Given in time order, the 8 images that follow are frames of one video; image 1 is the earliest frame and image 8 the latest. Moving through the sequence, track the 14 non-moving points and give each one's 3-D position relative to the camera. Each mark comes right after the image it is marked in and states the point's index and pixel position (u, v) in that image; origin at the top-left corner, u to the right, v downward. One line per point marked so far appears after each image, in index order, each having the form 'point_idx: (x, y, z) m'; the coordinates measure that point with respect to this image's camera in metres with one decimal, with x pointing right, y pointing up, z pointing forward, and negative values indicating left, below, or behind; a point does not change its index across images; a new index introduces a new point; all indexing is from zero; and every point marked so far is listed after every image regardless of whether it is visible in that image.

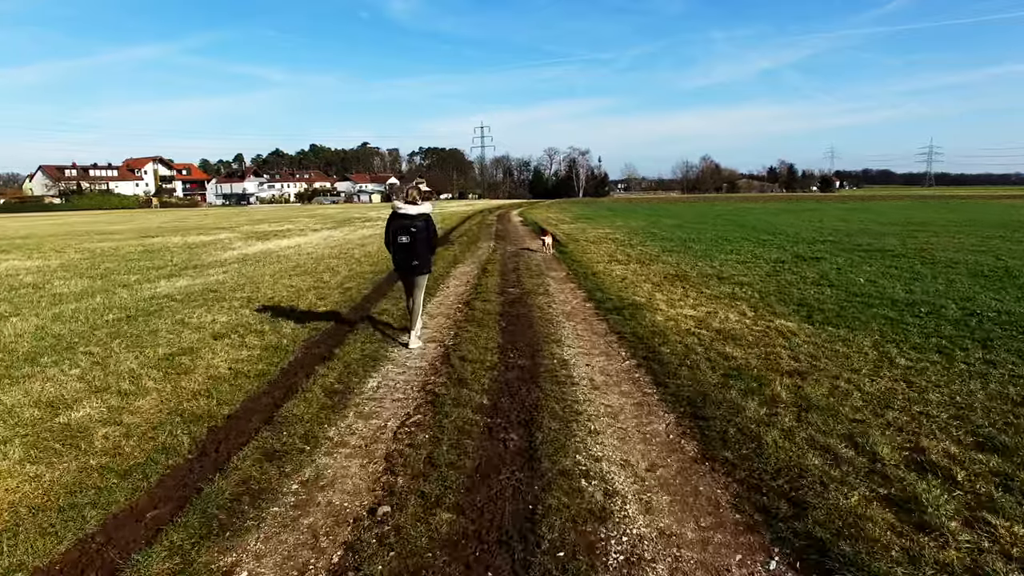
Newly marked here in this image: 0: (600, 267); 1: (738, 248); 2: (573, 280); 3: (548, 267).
0: (+1.6, +0.4, +15.0) m
1: (+5.4, +0.9, +19.1) m
2: (+1.0, +0.1, +13.1) m
3: (+0.7, +0.4, +15.5) m
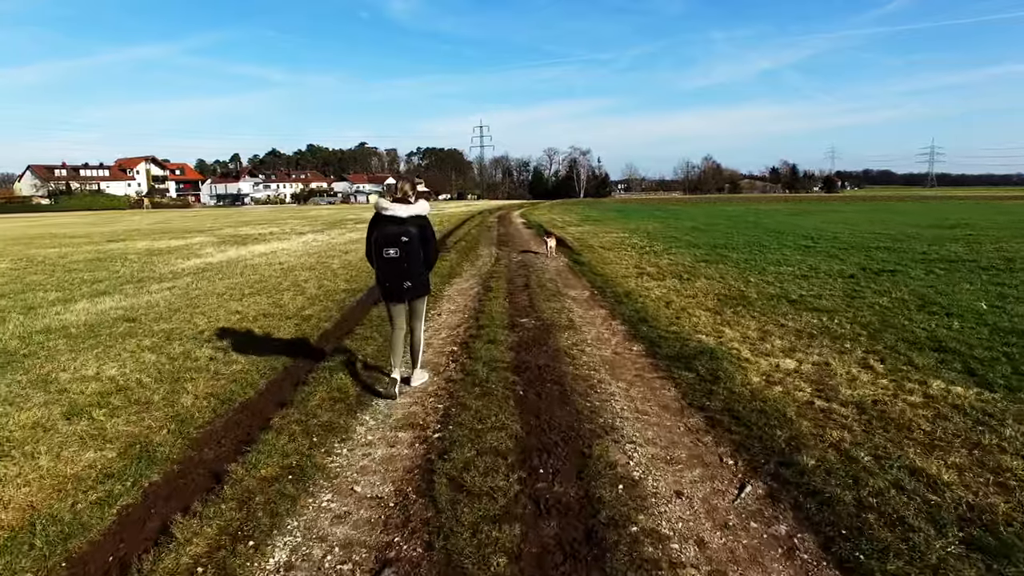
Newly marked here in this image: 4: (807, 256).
0: (+1.8, +0.1, +12.2) m
1: (+5.5, +0.6, +16.3) m
2: (+1.1, -0.2, +10.3) m
3: (+0.8, +0.1, +12.7) m
4: (+6.2, +0.6, +16.7) m
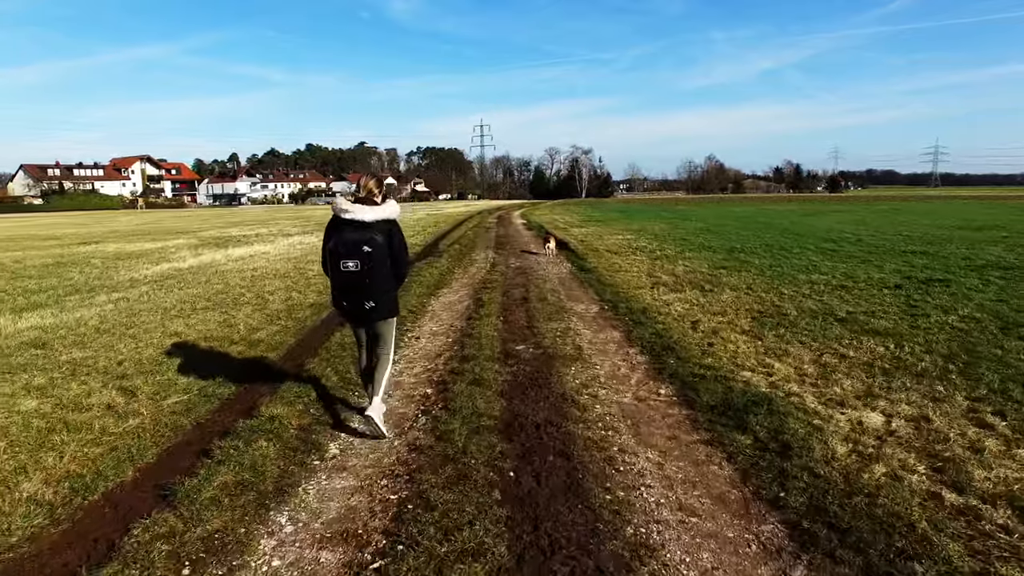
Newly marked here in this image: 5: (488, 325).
0: (+1.7, -0.1, +10.5) m
1: (+5.5, +0.4, +14.7) m
2: (+1.1, -0.4, +8.6) m
3: (+0.8, -0.1, +11.1) m
4: (+6.1, +0.5, +15.1) m
5: (-0.2, -0.4, +8.1) m
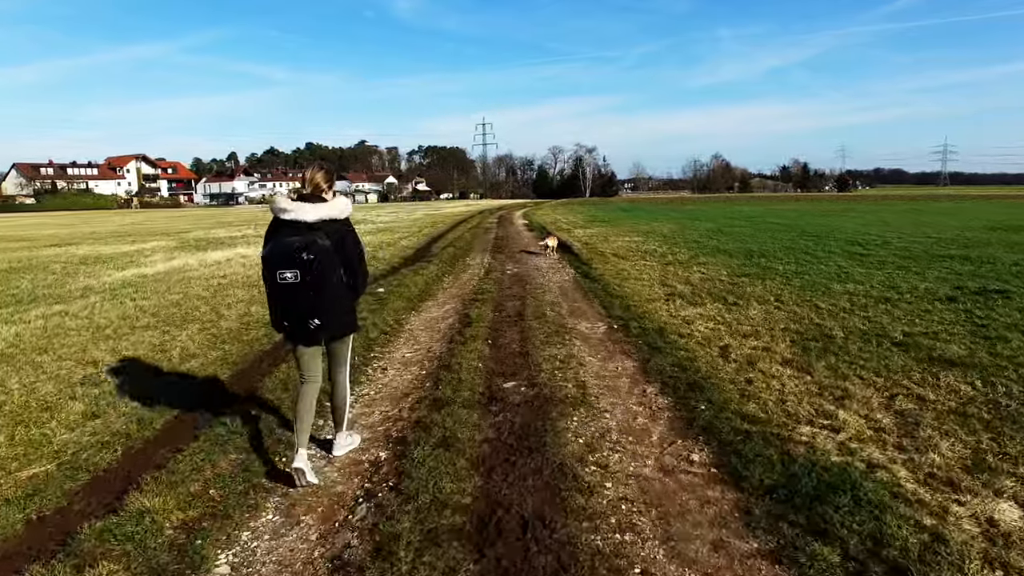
0: (+1.6, -0.2, +9.1) m
1: (+5.4, +0.3, +13.3) m
2: (+1.0, -0.5, +7.2) m
3: (+0.7, -0.2, +9.7) m
4: (+6.1, +0.3, +13.7) m
5: (-0.3, -0.5, +6.7) m
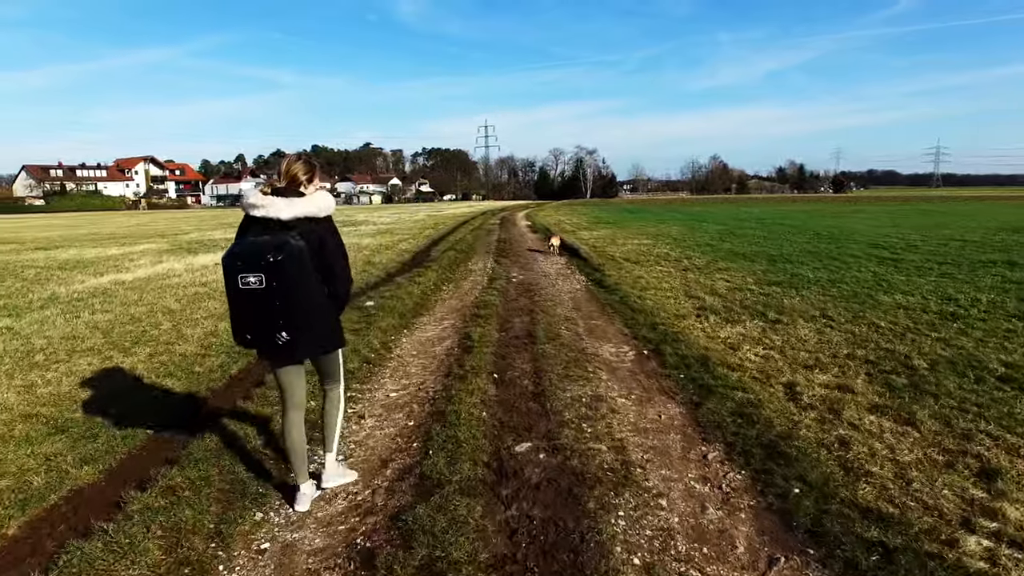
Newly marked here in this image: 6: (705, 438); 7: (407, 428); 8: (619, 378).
0: (+1.7, -0.4, +7.7) m
1: (+5.5, +0.1, +11.9) m
2: (+1.1, -0.7, +5.8) m
3: (+0.8, -0.4, +8.3) m
4: (+6.1, +0.2, +12.3) m
5: (-0.3, -0.7, +5.3) m
6: (+1.1, -0.8, +4.4) m
7: (-0.6, -0.8, +4.7) m
8: (+0.8, -0.7, +5.9) m
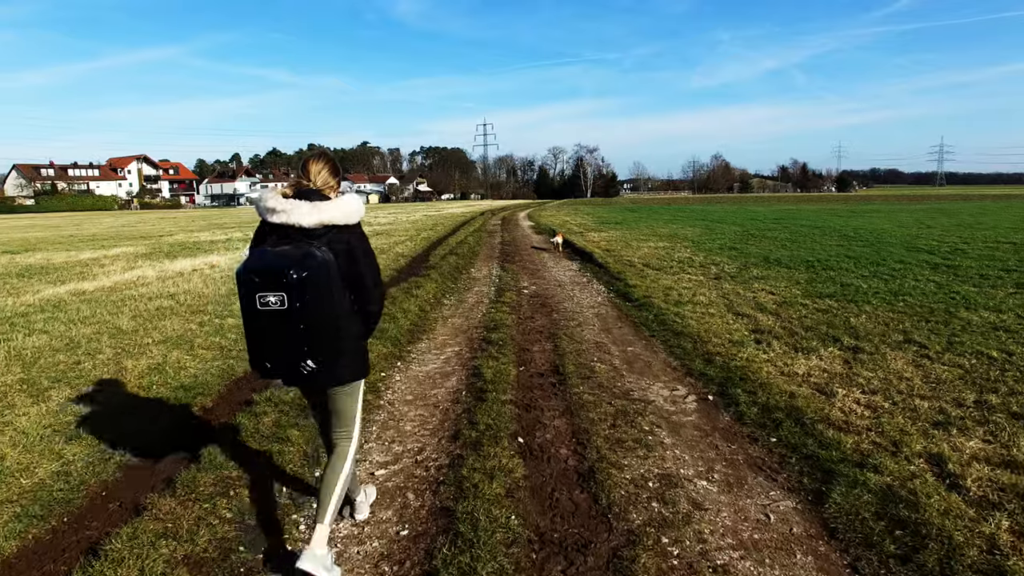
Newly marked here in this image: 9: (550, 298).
0: (+1.9, -0.6, +6.2) m
1: (+5.6, -0.1, +10.3) m
2: (+1.2, -0.8, +4.3) m
3: (+0.9, -0.6, +6.7) m
4: (+6.3, 0.0, +10.7) m
5: (-0.1, -0.9, +3.7) m
6: (+1.2, -1.0, +2.9) m
7: (-0.4, -1.0, +3.1) m
8: (+0.9, -0.8, +4.4) m
9: (+0.5, -0.1, +10.4) m
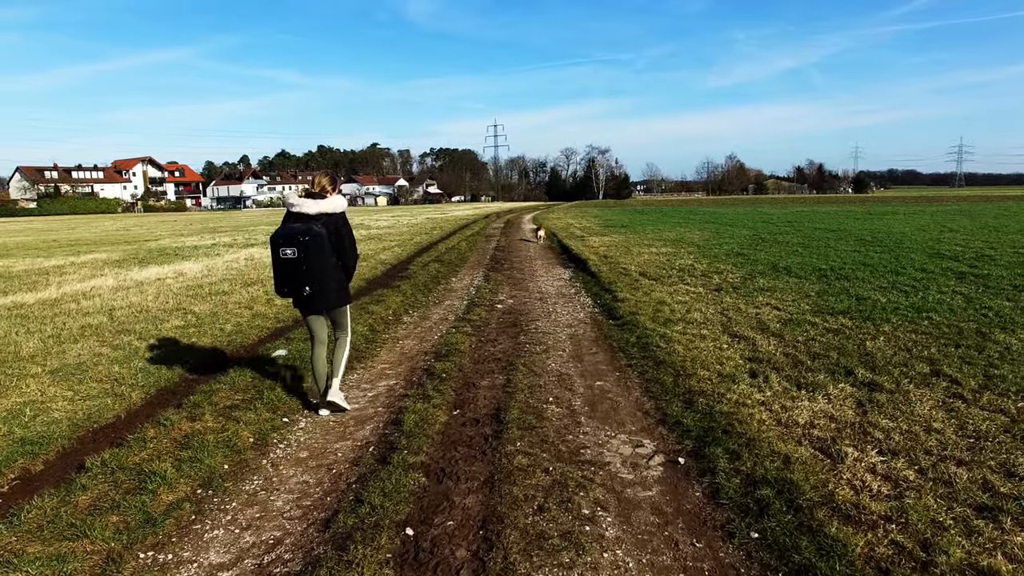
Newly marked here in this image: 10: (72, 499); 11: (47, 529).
0: (+1.5, -0.7, +5.0) m
1: (+5.3, -0.2, +9.1) m
2: (+0.8, -1.0, +3.1) m
3: (+0.5, -0.7, +5.6) m
4: (+6.0, -0.2, +9.5) m
5: (-0.6, -1.0, +2.6) m
6: (+0.8, -1.1, +1.7) m
7: (-0.9, -1.1, +2.0) m
8: (+0.5, -1.0, +3.2) m
9: (+0.1, -0.3, +9.2) m
10: (-1.9, -0.9, +3.4) m
11: (-1.9, -1.0, +3.2) m
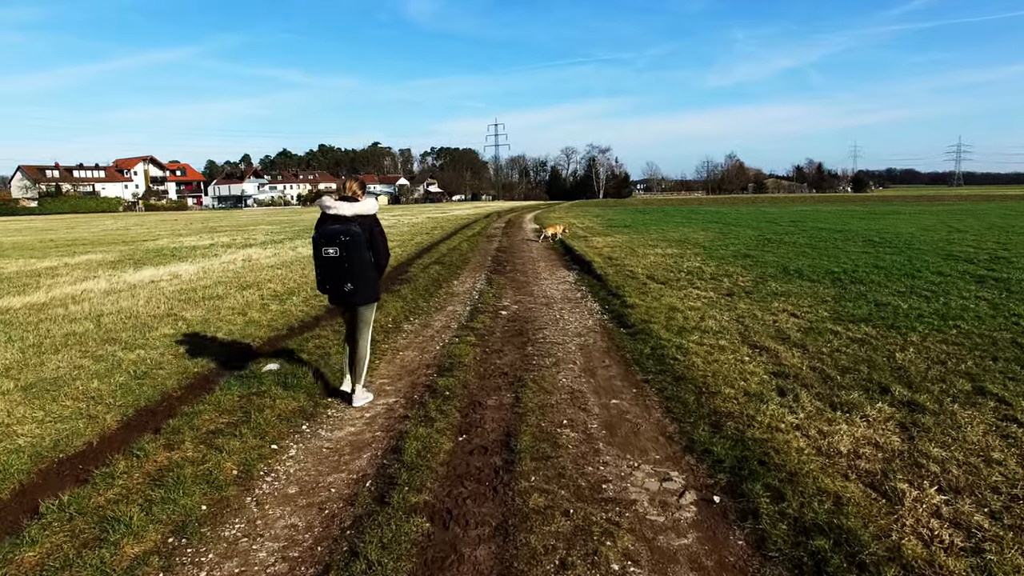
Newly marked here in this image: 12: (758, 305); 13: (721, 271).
0: (+1.5, -0.8, +4.5) m
1: (+5.4, -0.3, +8.6) m
2: (+0.8, -1.1, +2.7) m
3: (+0.6, -0.8, +5.1) m
4: (+6.0, -0.2, +9.0) m
5: (-0.5, -1.1, +2.1) m
6: (+0.8, -1.2, +1.2) m
7: (-0.9, -1.2, +1.5) m
8: (+0.6, -1.1, +2.7) m
9: (+0.2, -0.4, +8.8) m
10: (-1.9, -1.0, +3.0) m
11: (-1.8, -1.0, +2.8) m
12: (+3.1, -0.2, +9.9) m
13: (+3.7, +0.3, +14.4) m
